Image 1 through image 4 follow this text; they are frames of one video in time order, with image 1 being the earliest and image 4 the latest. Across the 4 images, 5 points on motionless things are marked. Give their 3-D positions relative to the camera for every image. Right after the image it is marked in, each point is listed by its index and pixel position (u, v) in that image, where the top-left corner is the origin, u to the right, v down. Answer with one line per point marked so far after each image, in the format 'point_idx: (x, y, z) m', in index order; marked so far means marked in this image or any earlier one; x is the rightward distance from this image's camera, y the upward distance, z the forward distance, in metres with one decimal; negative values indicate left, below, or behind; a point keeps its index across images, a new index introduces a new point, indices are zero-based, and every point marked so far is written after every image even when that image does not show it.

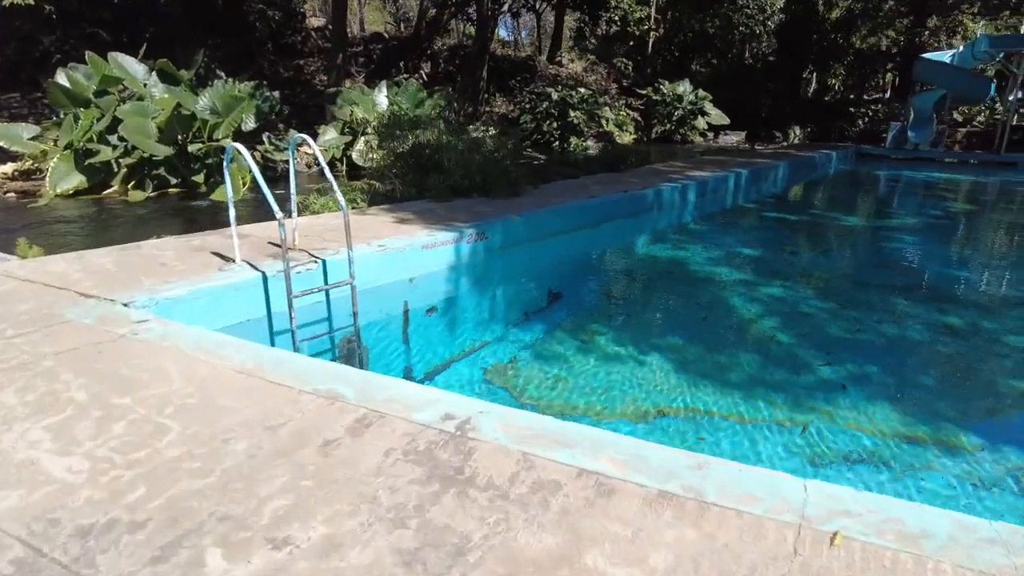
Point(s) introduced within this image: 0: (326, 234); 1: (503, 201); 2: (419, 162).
0: (-1.1, +0.3, +4.0) m
1: (-0.1, +0.7, +5.5) m
2: (-0.8, +1.1, +5.8) m
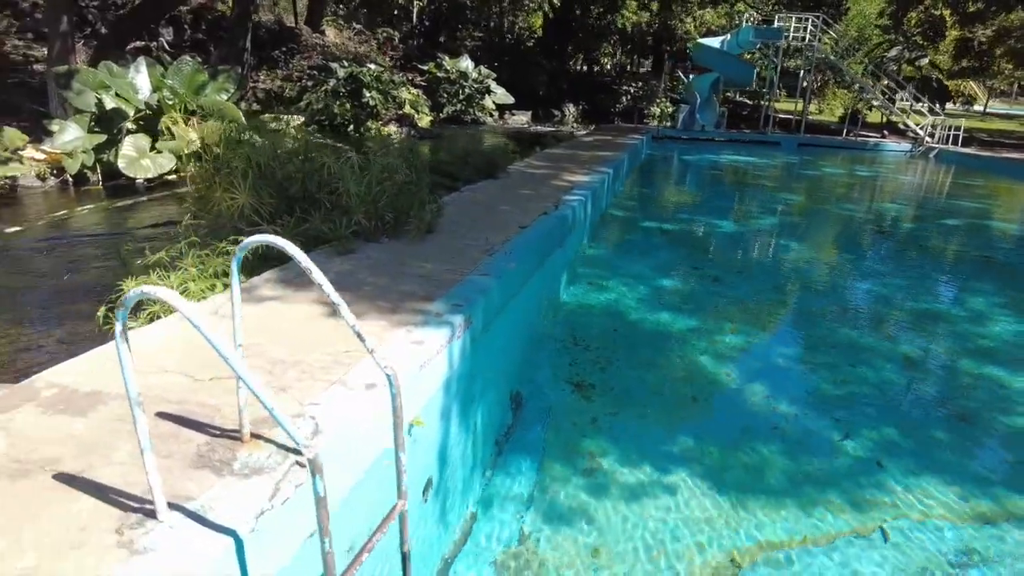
0: (-0.9, -0.3, +2.3) m
1: (-0.5, +0.3, +4.1) m
2: (-1.3, +0.6, +4.0) m
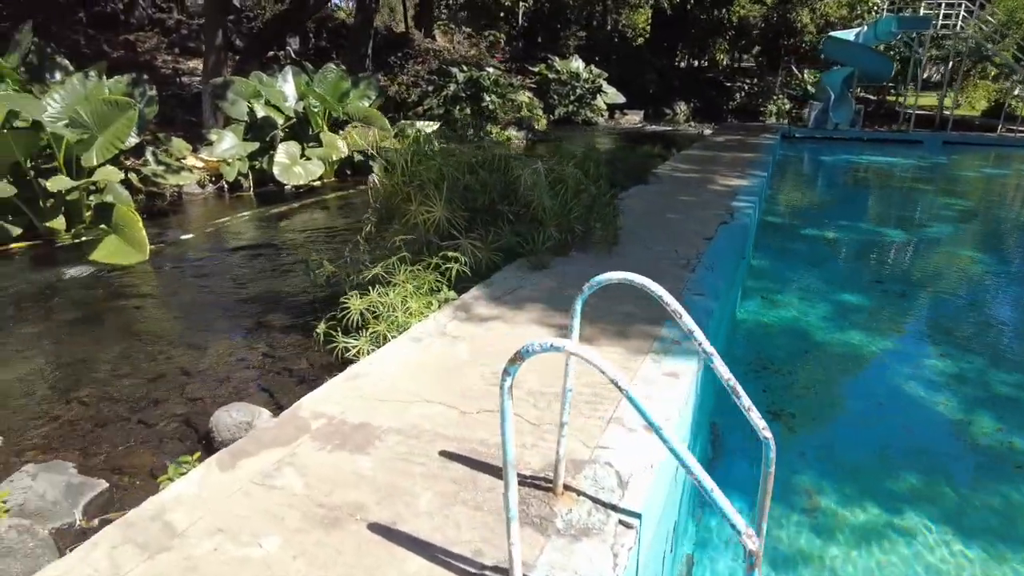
0: (0.0, -0.4, +2.2) m
1: (+0.6, +0.2, +3.8) m
2: (-0.2, +0.5, +3.9) m
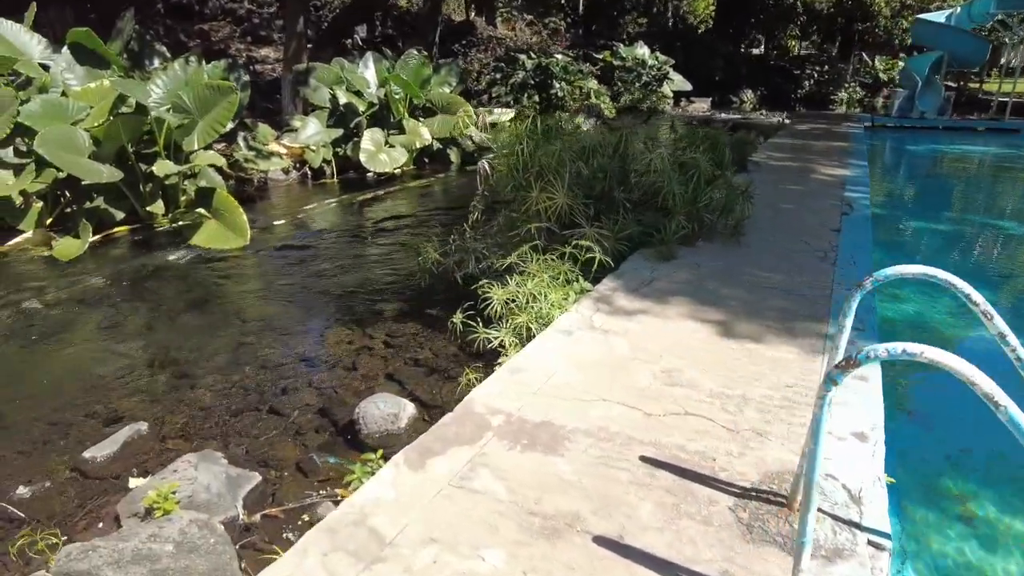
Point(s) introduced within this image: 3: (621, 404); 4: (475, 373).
0: (+0.6, -0.4, +2.0) m
1: (+1.3, +0.2, +3.6) m
2: (+0.5, +0.6, +3.7) m
3: (+0.3, -0.4, +2.0) m
4: (-0.2, -0.4, +2.8) m
